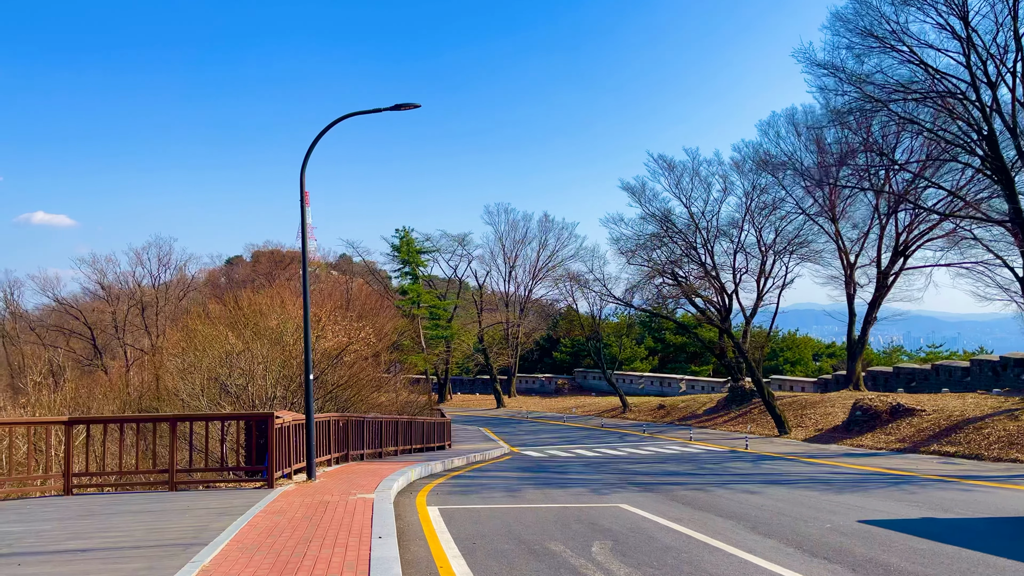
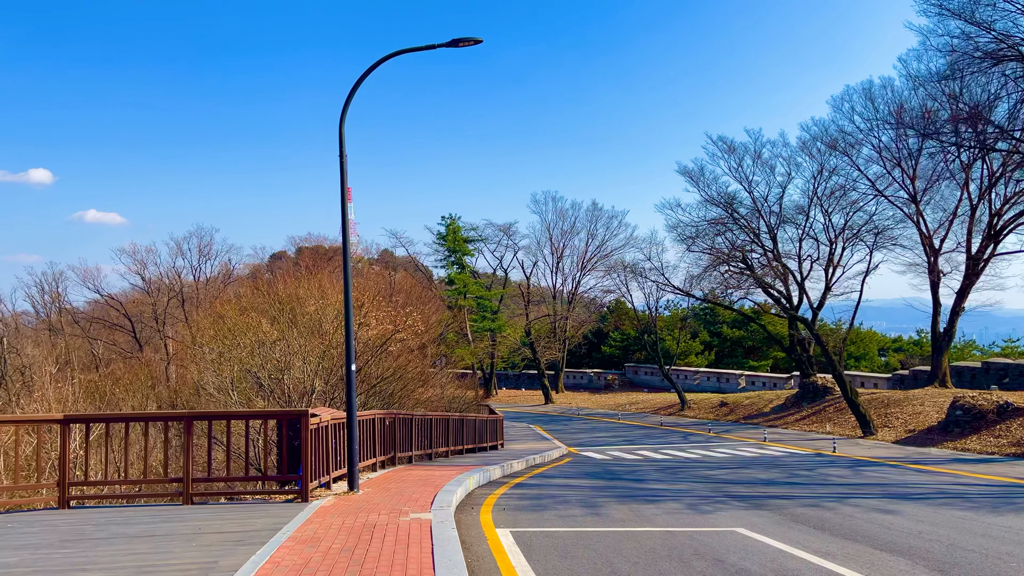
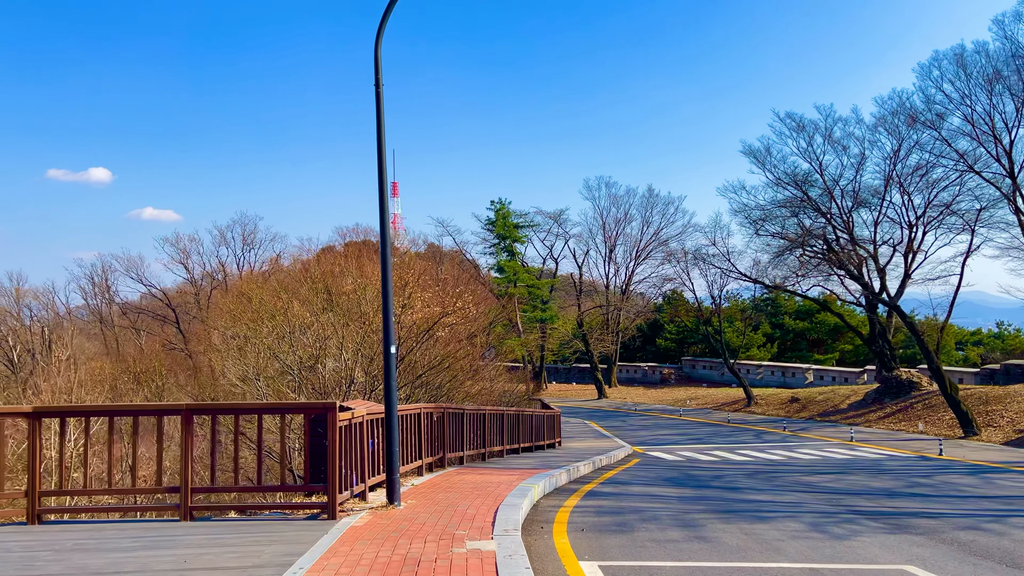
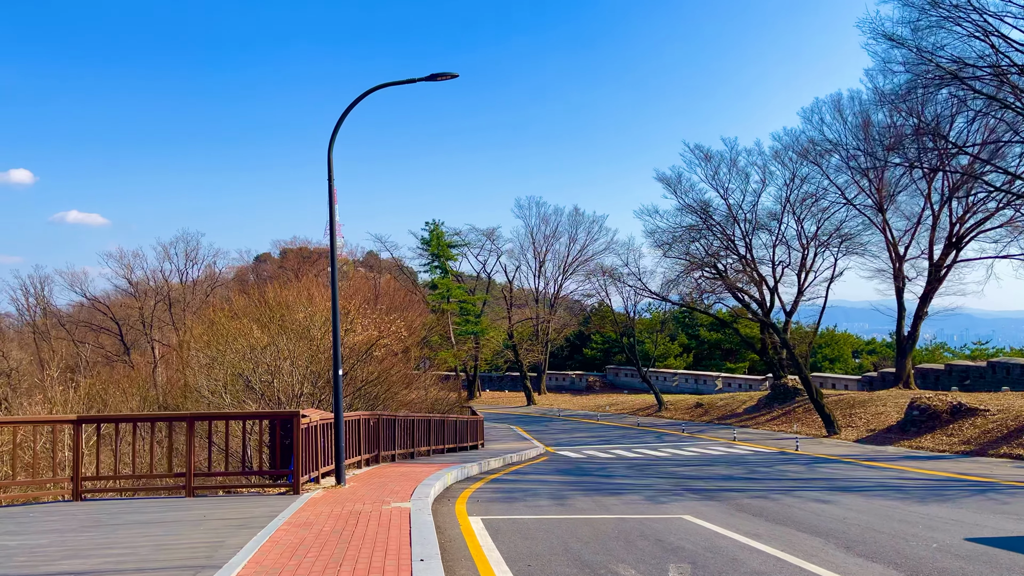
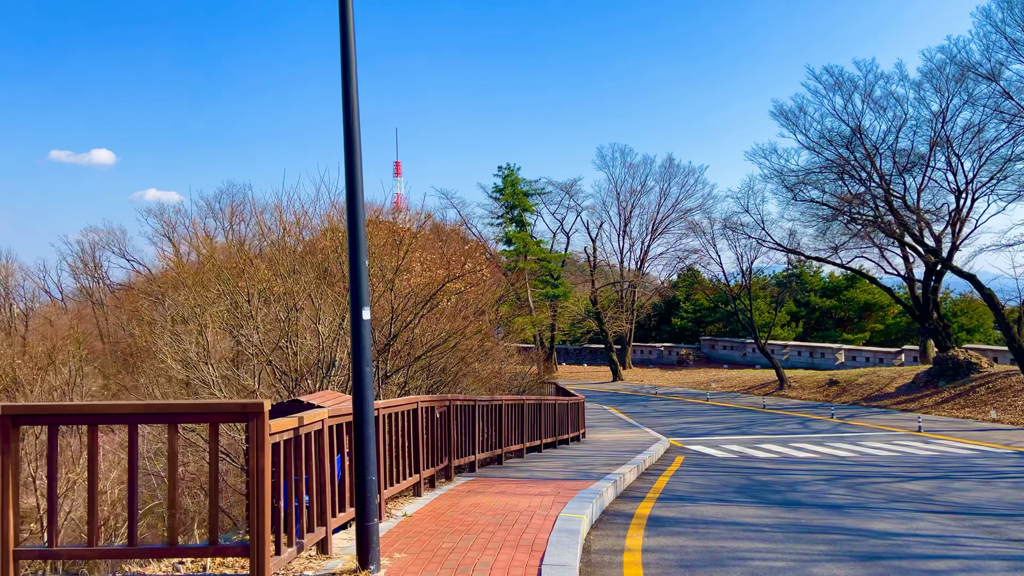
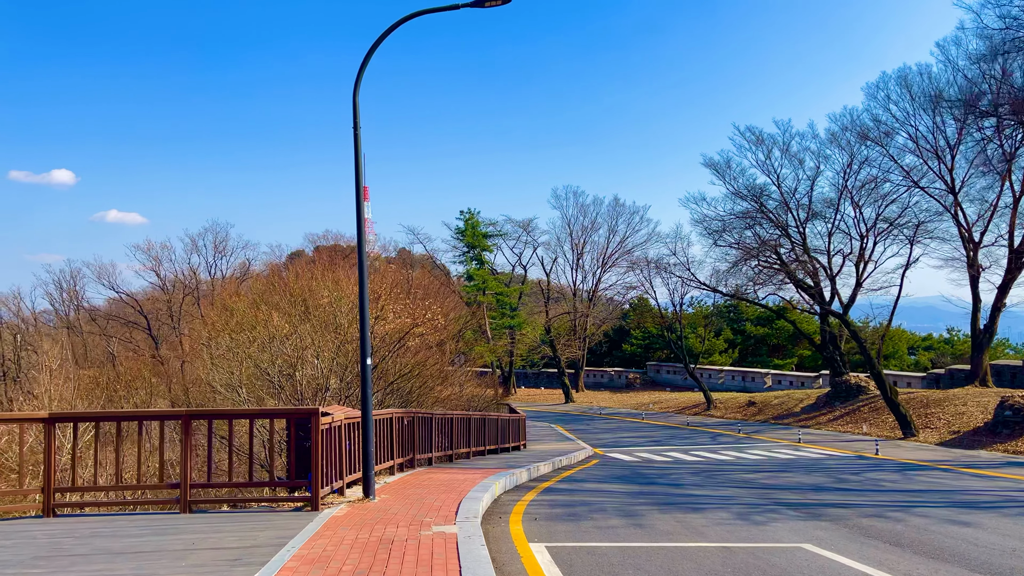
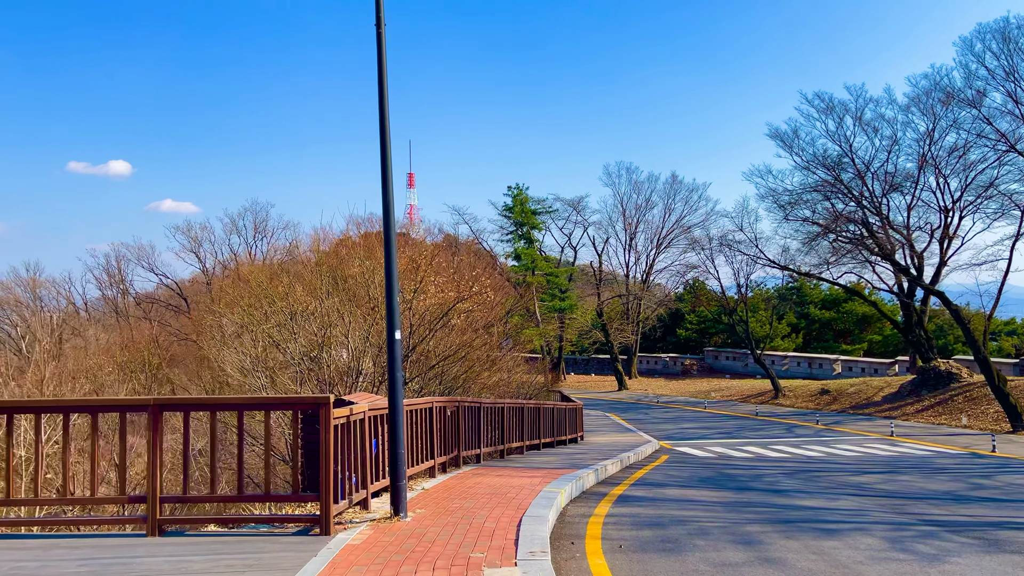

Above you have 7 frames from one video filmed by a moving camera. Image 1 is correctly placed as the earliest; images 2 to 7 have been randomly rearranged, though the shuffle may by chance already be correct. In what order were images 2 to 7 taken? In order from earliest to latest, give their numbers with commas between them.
4, 2, 6, 3, 7, 5
